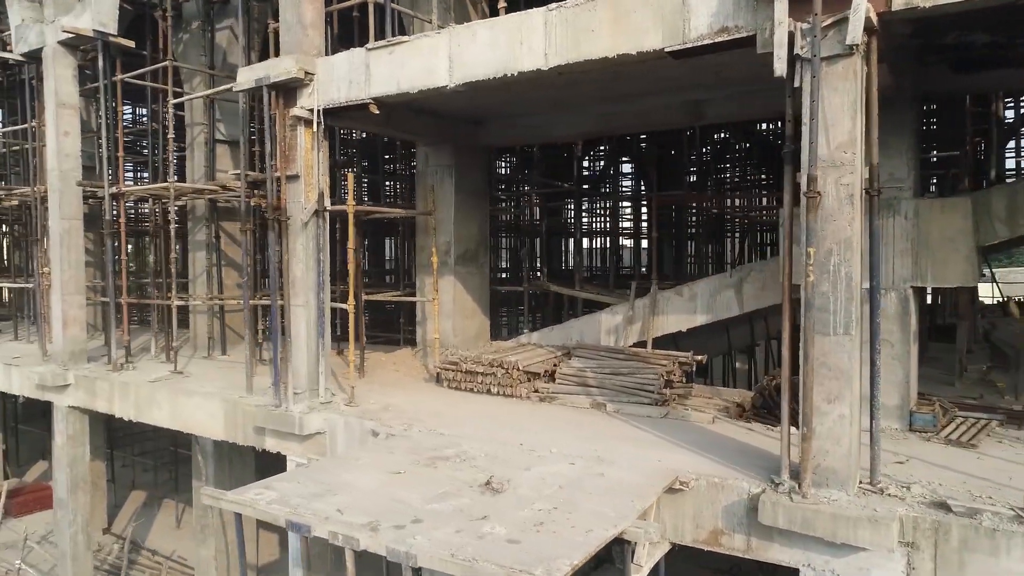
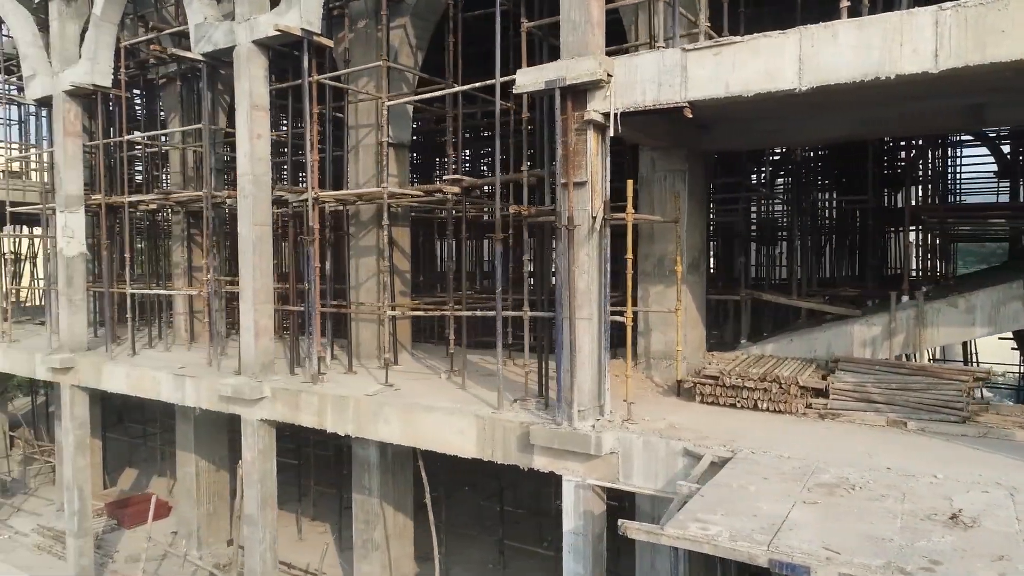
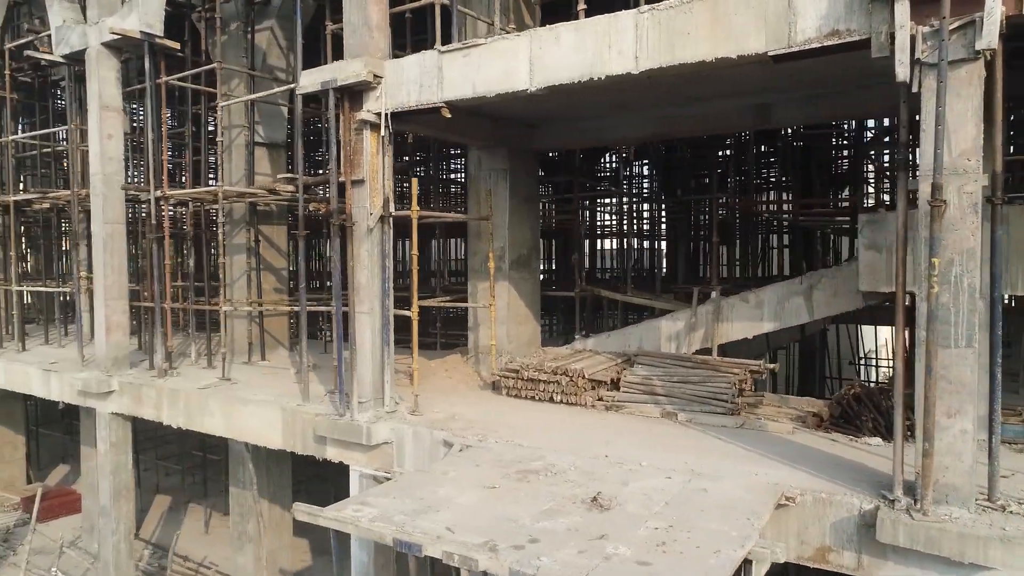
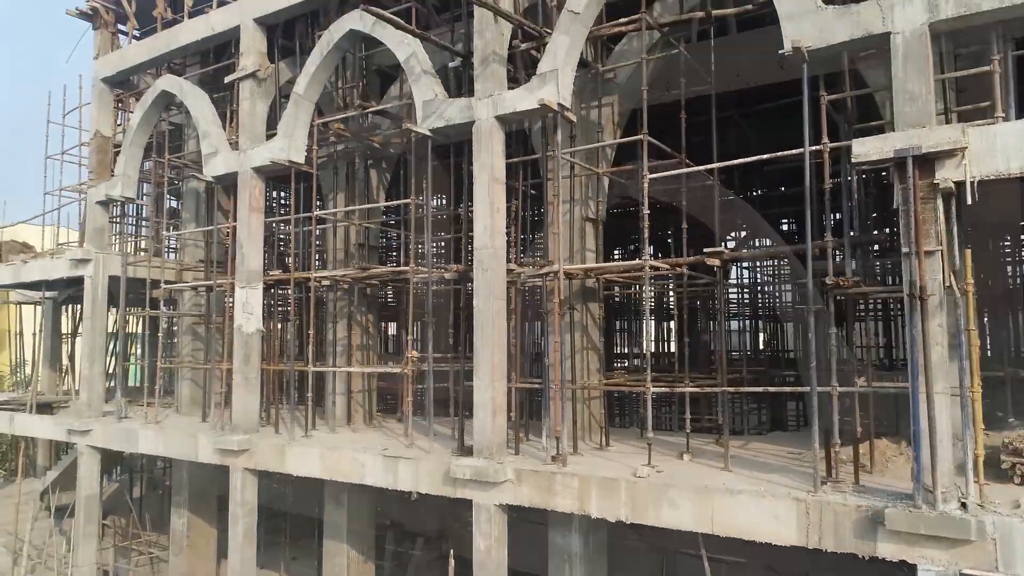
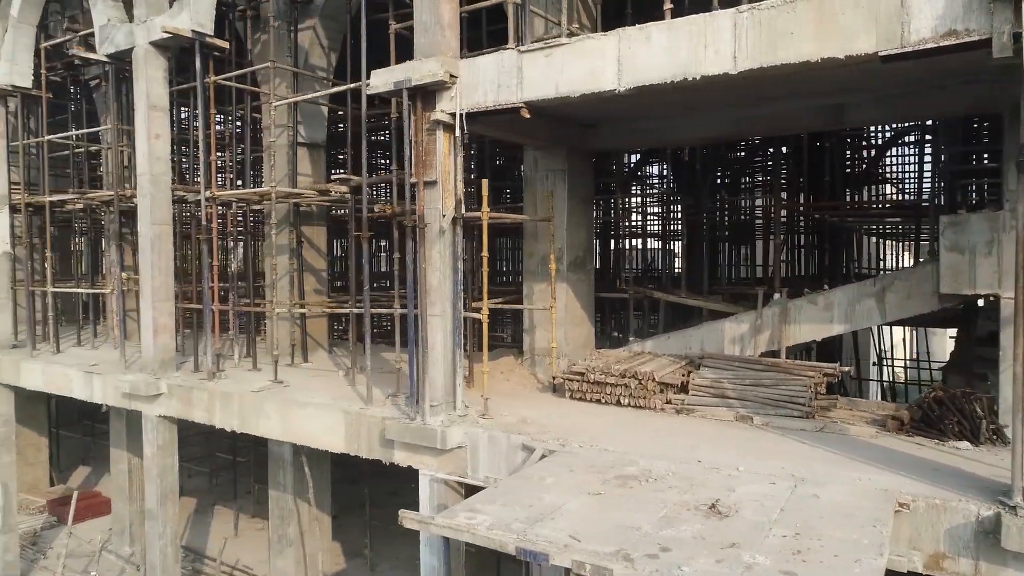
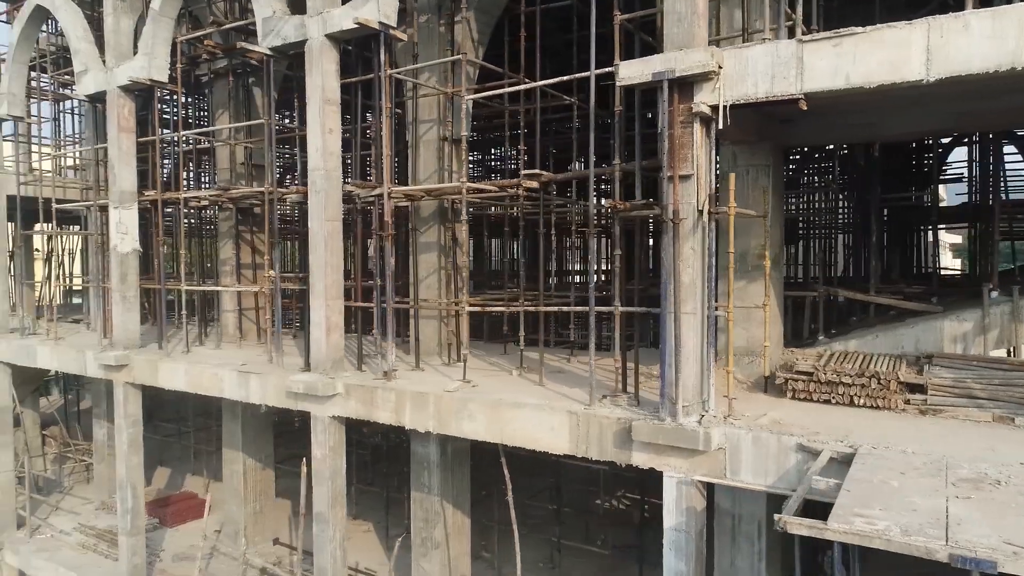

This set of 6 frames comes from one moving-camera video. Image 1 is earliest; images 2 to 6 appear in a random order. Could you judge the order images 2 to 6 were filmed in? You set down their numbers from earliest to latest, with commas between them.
3, 5, 2, 6, 4
